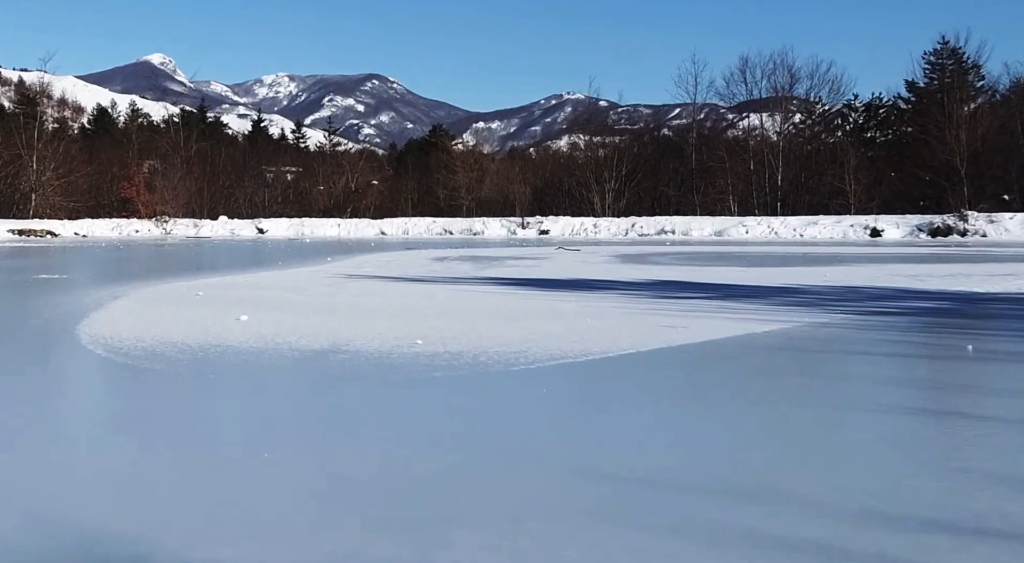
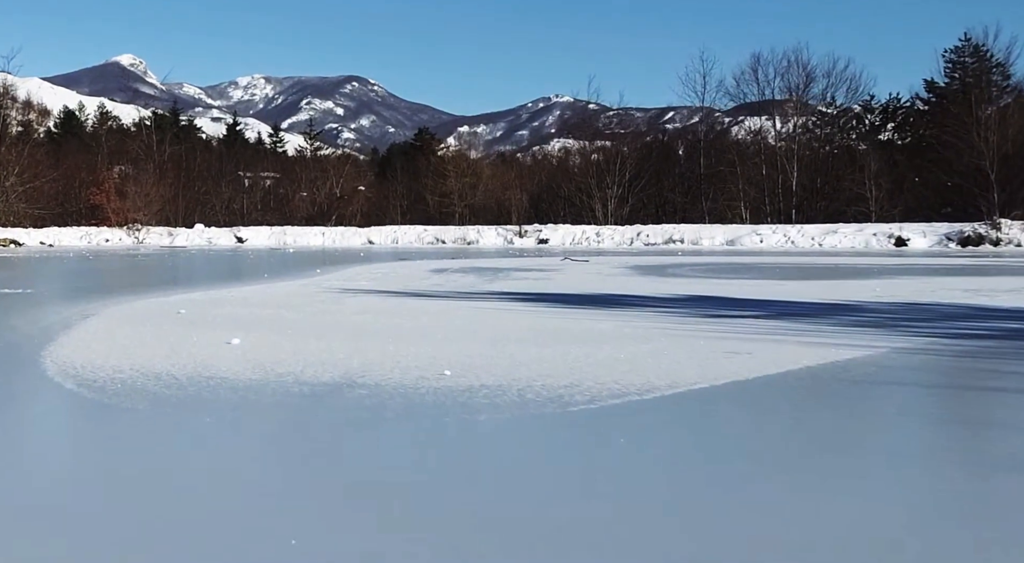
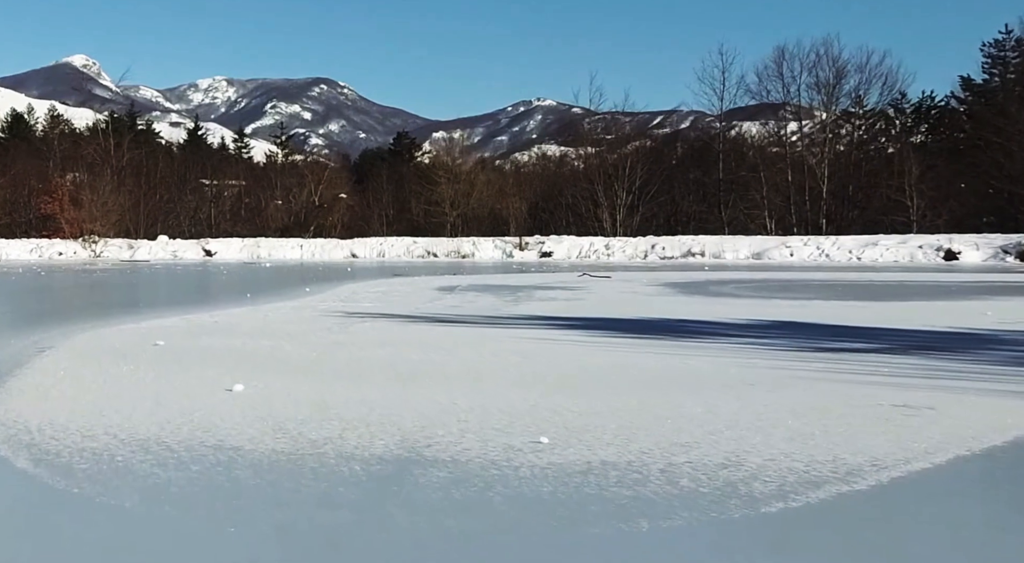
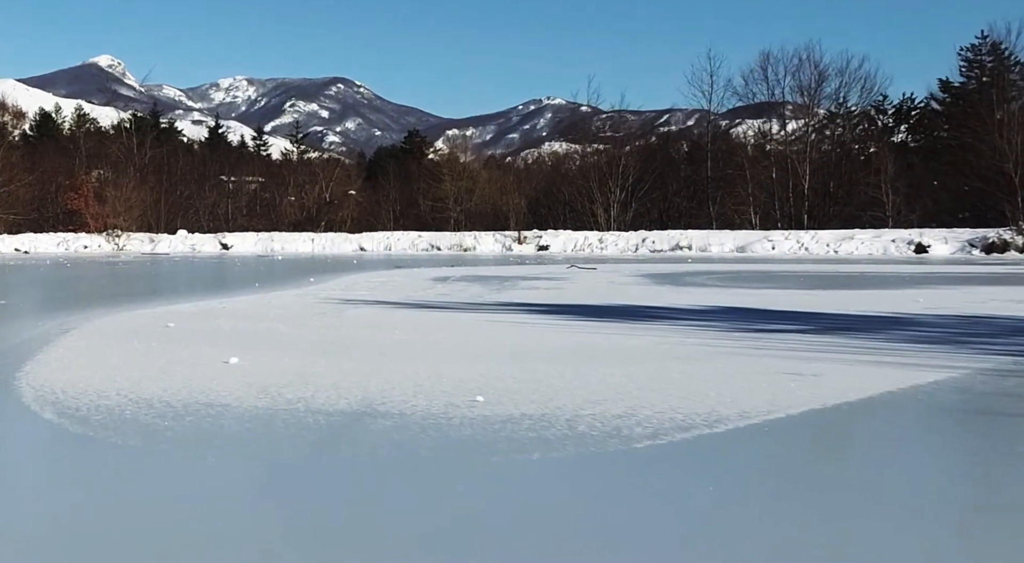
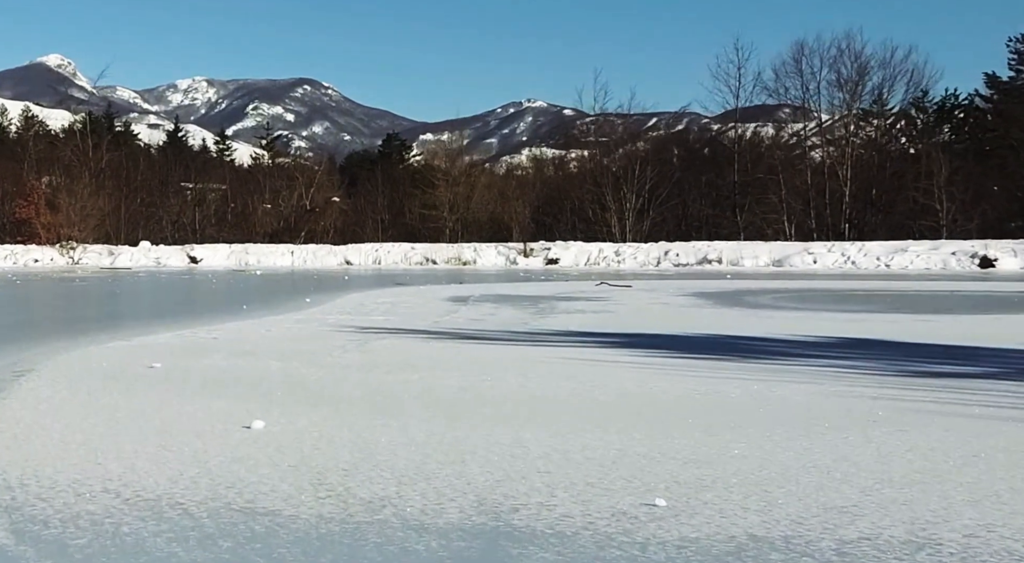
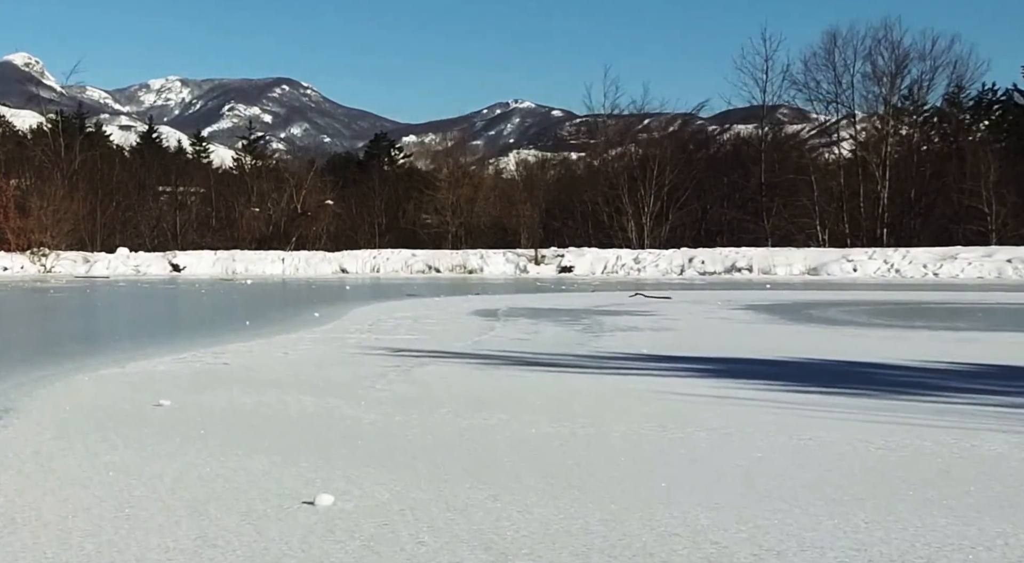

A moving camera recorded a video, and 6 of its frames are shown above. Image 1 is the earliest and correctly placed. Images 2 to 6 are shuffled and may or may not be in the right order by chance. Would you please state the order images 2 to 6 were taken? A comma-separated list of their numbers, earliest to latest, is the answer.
2, 4, 3, 5, 6
